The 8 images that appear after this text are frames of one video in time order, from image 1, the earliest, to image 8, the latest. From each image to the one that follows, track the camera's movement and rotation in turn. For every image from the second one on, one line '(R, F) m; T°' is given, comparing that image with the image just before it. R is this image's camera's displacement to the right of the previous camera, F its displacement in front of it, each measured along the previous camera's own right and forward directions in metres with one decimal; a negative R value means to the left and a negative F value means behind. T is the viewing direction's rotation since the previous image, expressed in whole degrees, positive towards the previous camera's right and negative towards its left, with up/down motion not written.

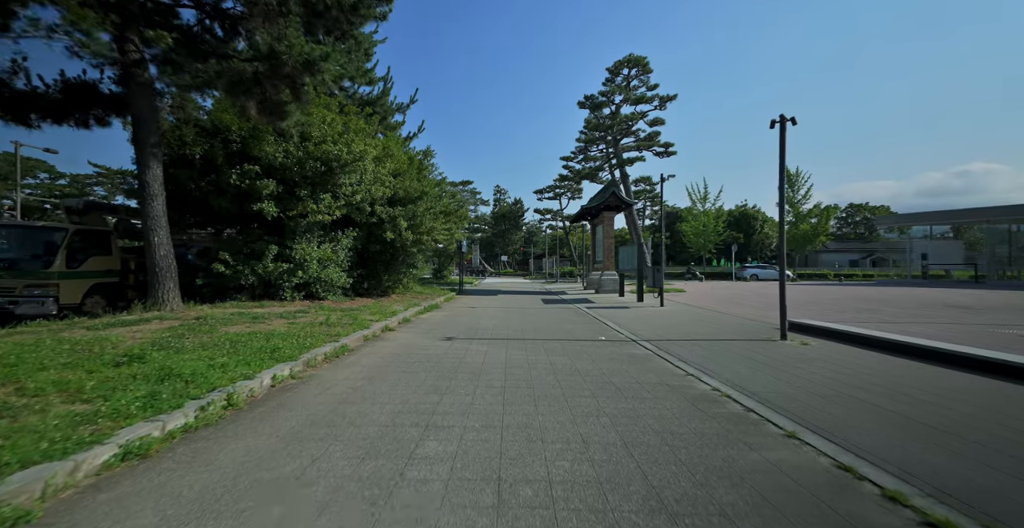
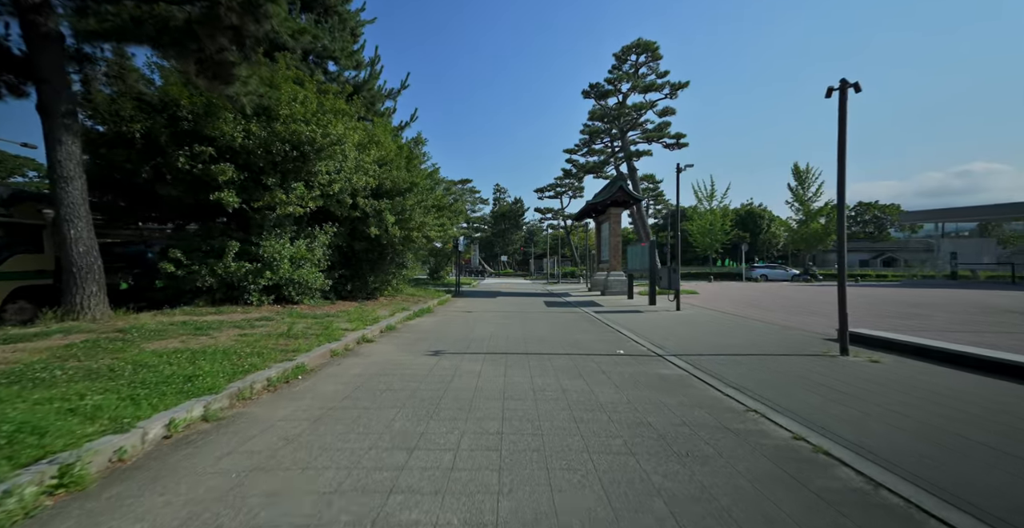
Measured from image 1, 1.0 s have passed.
(0.0, +1.9) m; 0°
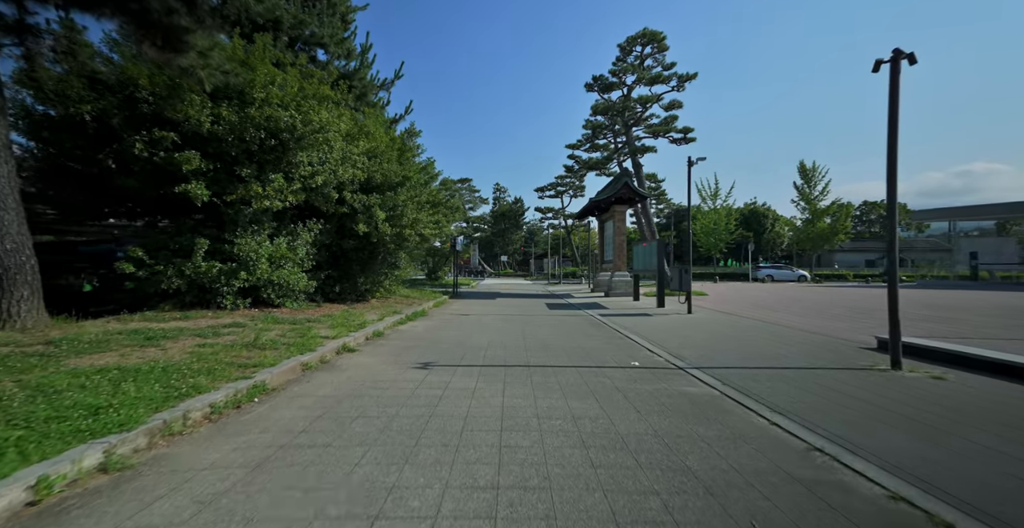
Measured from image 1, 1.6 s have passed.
(0.0, +1.2) m; 0°
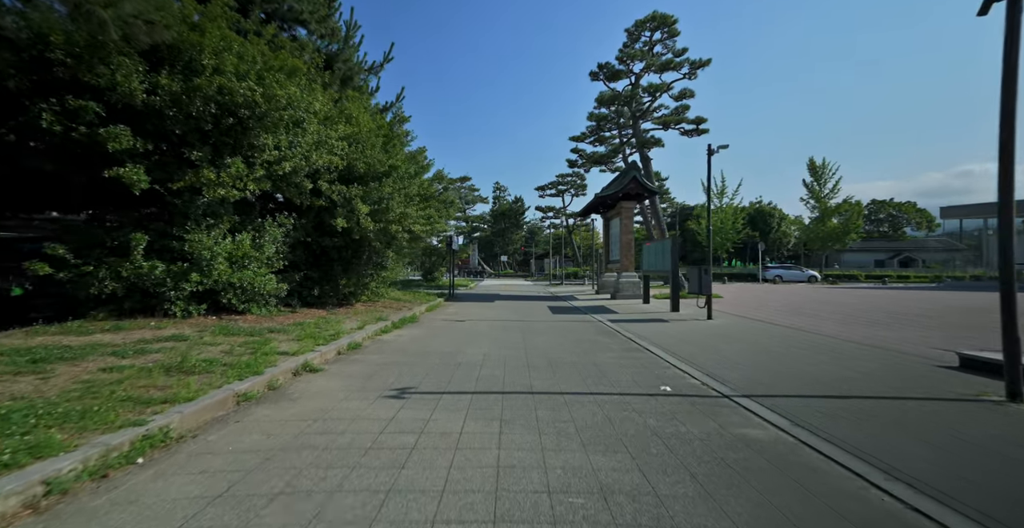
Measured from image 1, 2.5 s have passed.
(0.0, +1.8) m; 0°
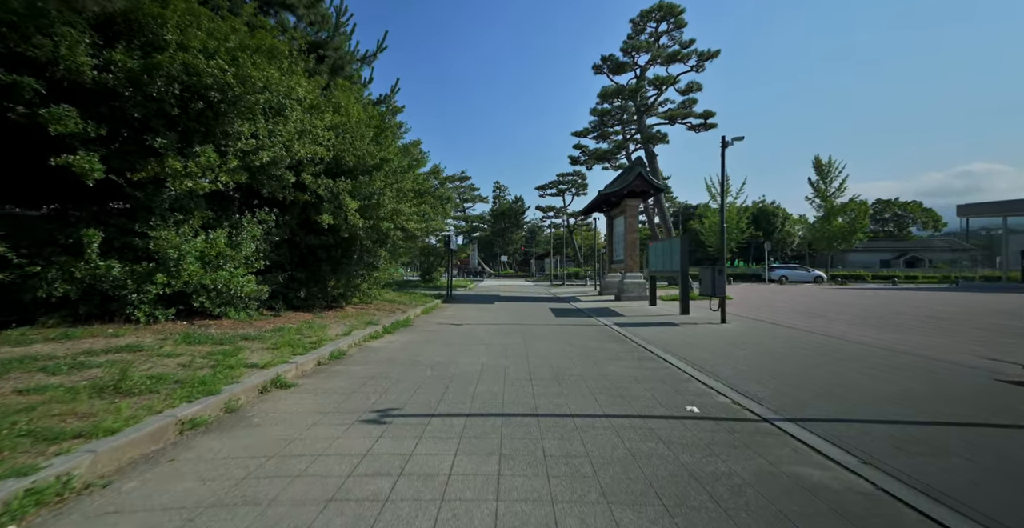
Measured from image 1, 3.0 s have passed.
(0.0, +1.0) m; 0°
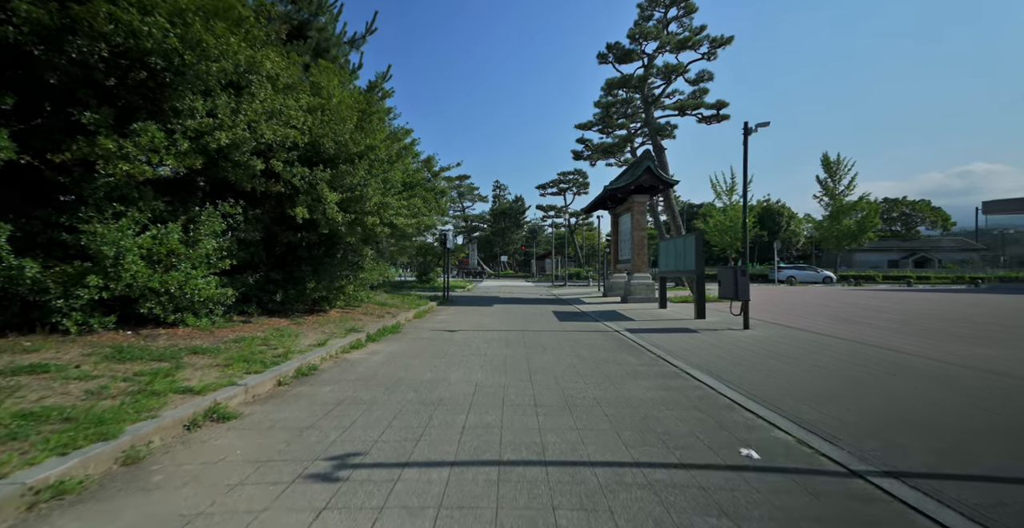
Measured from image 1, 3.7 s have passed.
(0.0, +1.4) m; 0°
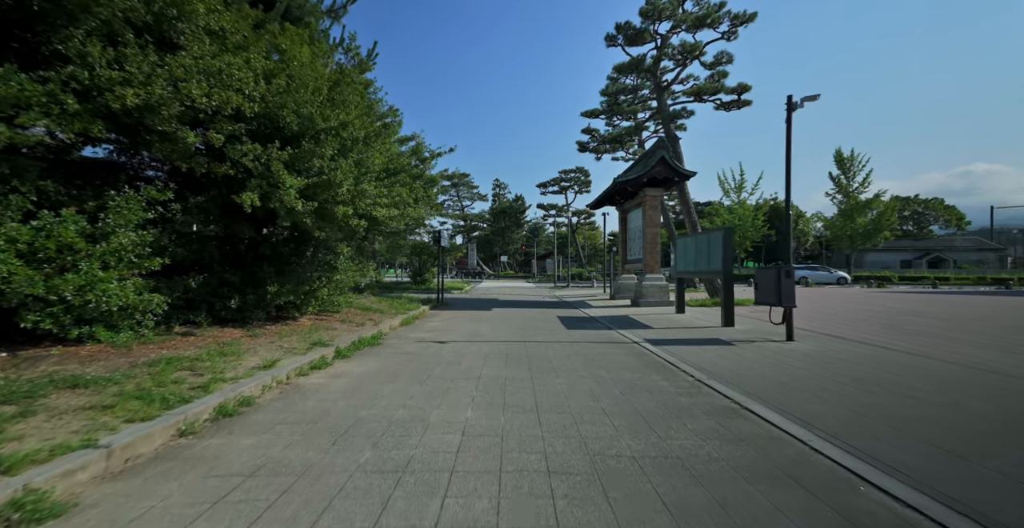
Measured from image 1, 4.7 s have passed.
(0.0, +2.1) m; 0°
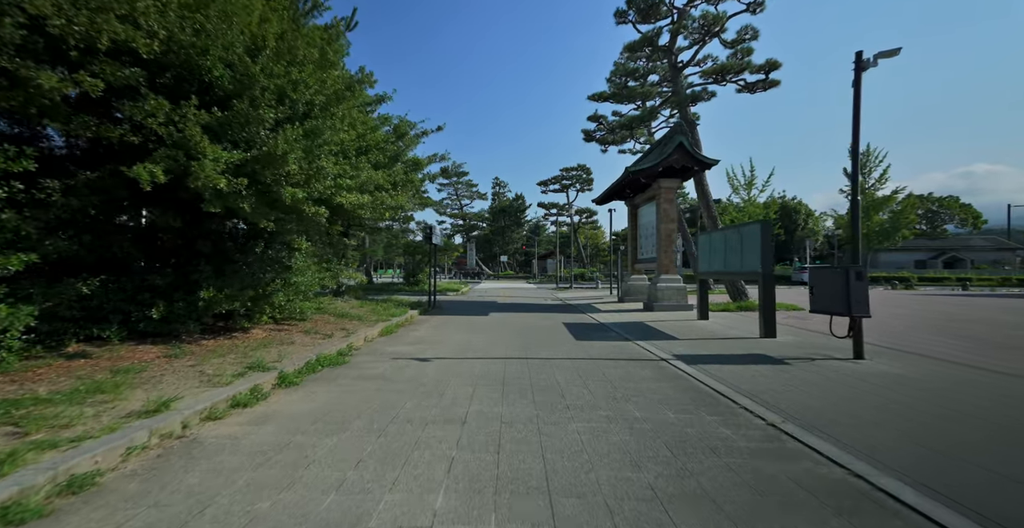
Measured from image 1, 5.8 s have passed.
(0.0, +2.3) m; 0°
